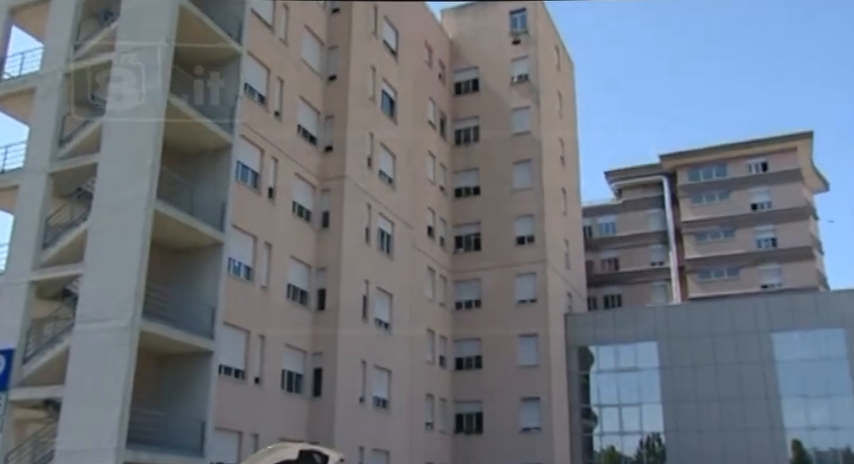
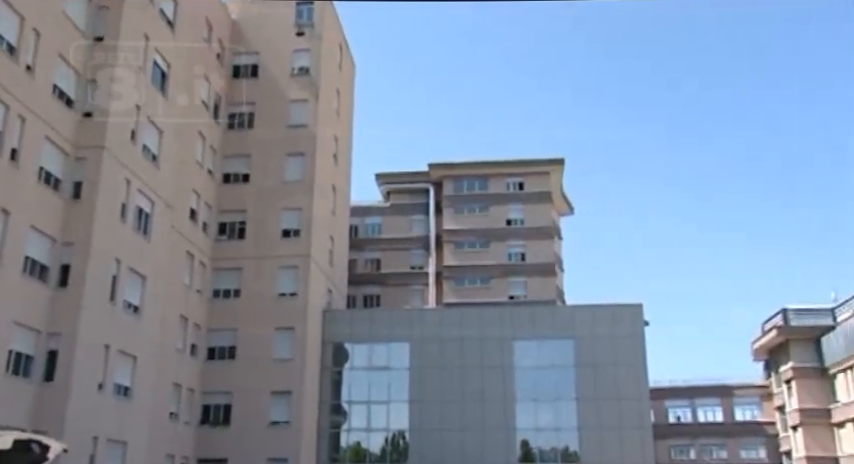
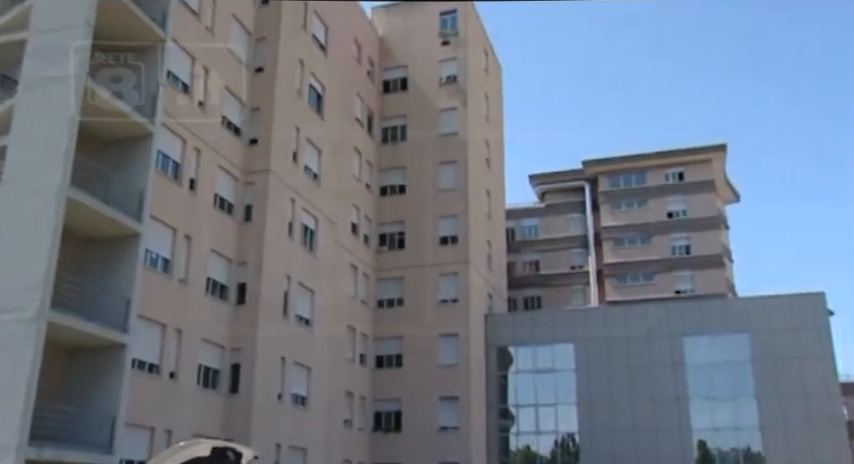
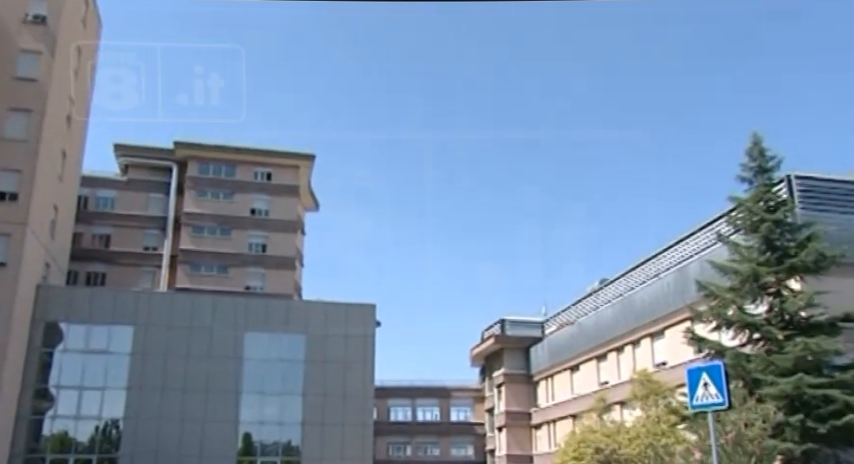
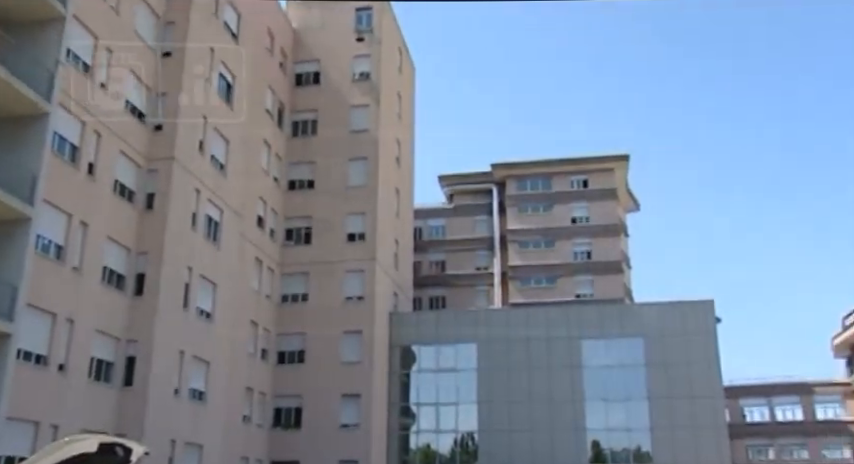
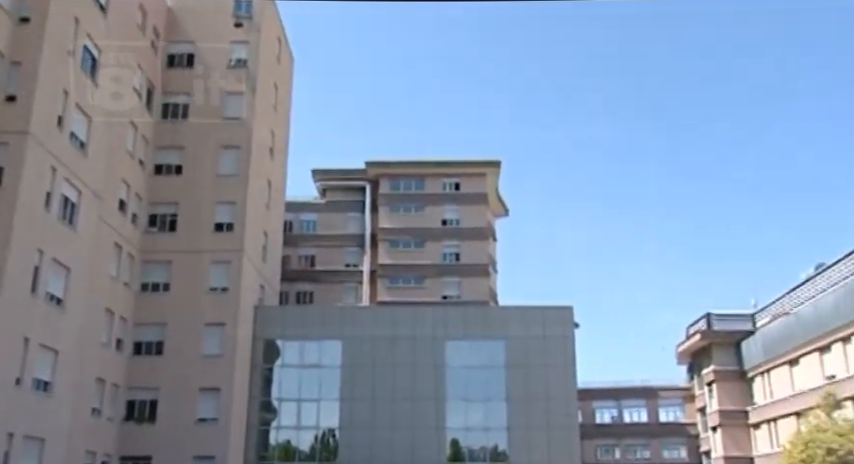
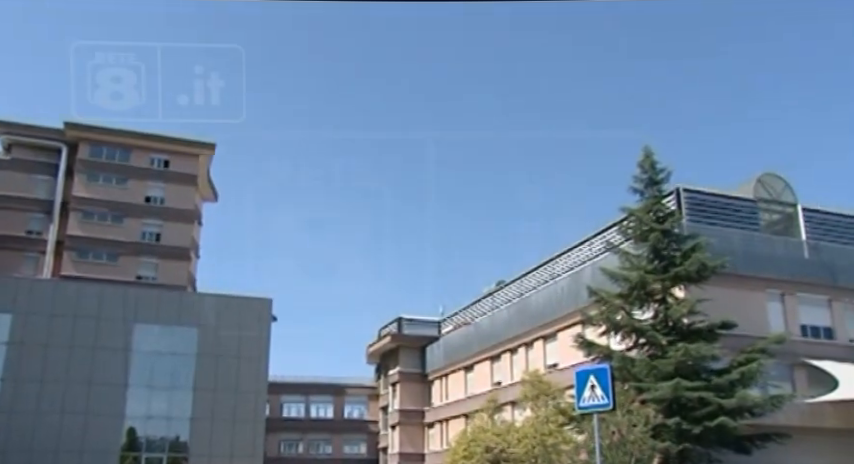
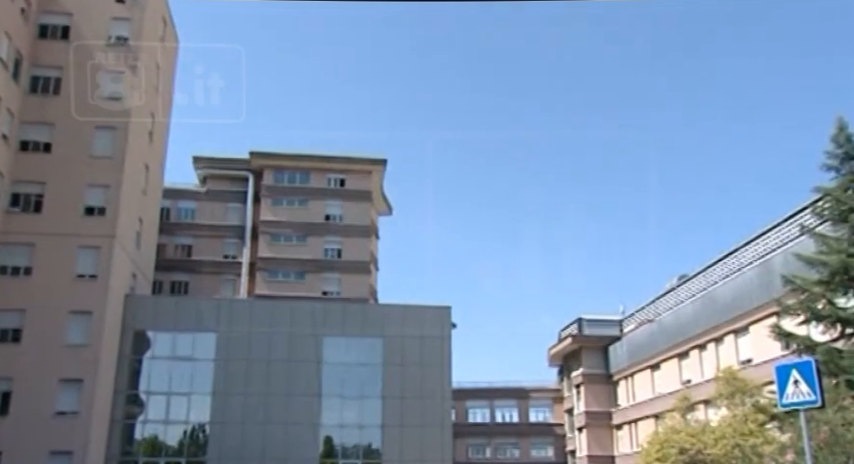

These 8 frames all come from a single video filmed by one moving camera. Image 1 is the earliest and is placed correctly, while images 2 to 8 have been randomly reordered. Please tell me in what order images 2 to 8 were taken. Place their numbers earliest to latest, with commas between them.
3, 5, 2, 6, 8, 4, 7
